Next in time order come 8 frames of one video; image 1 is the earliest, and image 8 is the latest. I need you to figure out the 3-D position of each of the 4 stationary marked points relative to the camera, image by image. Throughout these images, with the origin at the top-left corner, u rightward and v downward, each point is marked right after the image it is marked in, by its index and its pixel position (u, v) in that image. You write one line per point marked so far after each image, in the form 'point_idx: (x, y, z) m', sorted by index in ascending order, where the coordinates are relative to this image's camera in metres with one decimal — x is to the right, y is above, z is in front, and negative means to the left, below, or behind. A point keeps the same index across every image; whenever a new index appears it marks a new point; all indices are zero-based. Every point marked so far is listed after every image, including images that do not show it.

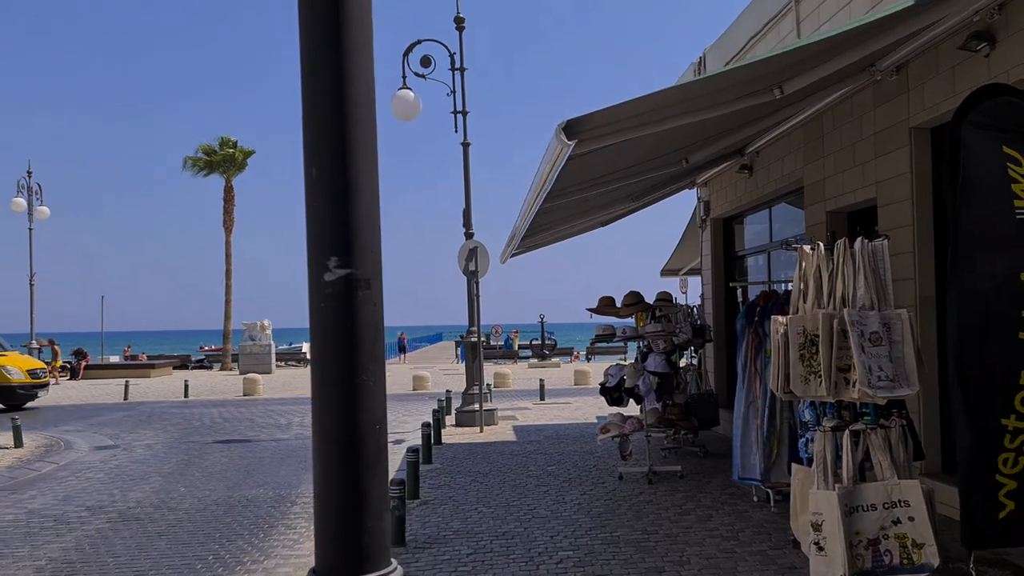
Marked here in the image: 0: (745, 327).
0: (+2.1, -0.3, +7.4) m
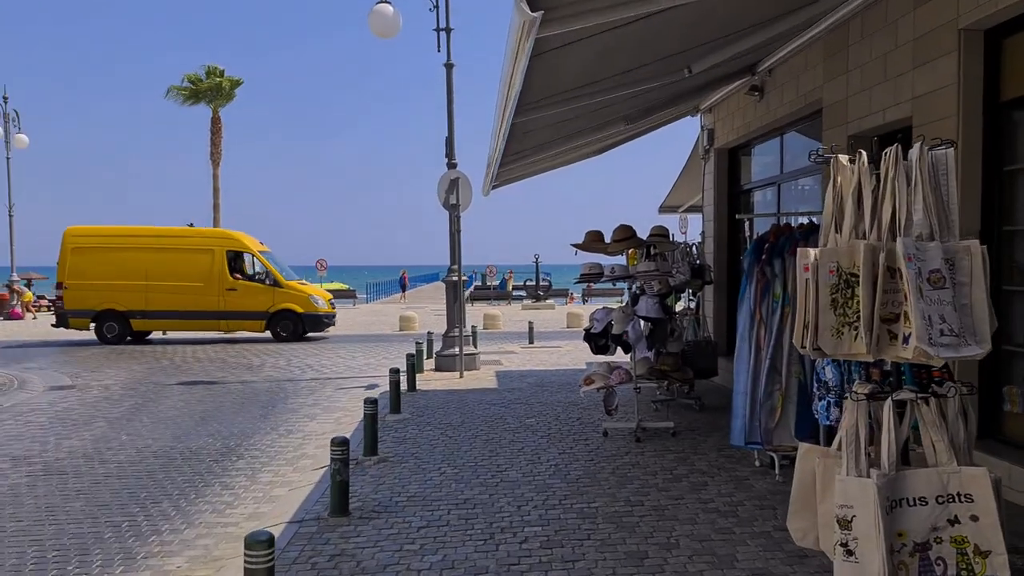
0: (+1.8, +0.2, +6.4) m
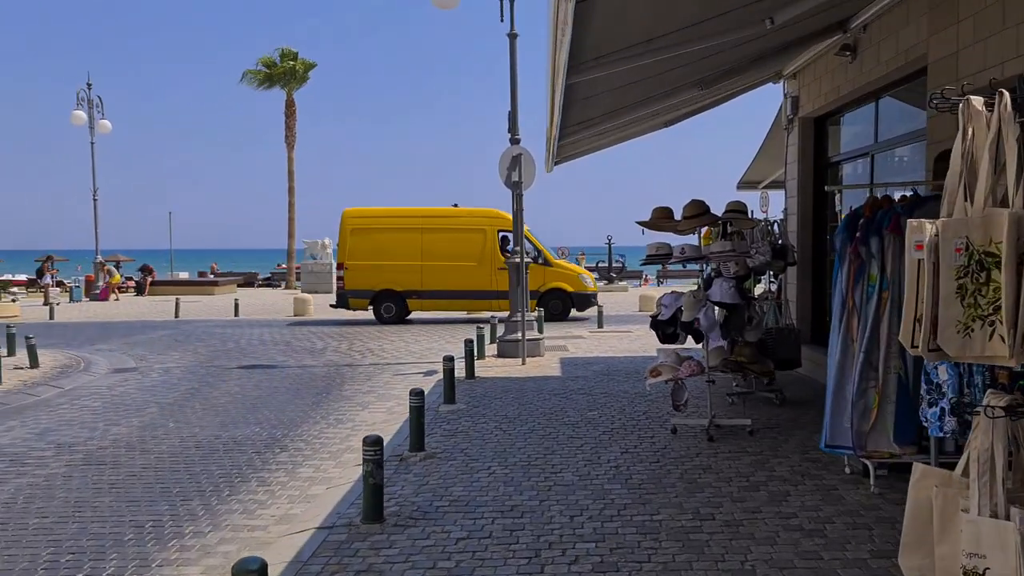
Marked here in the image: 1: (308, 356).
0: (+2.2, +0.3, +5.5) m
1: (-3.6, -1.2, +14.5) m
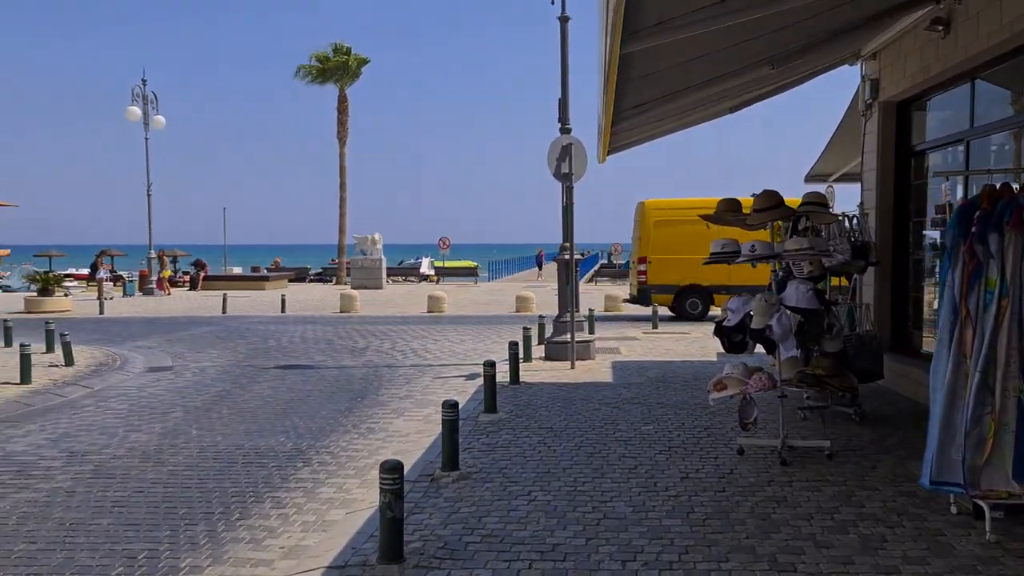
0: (+2.5, +0.3, +4.6) m
1: (-2.8, -1.1, +13.9) m
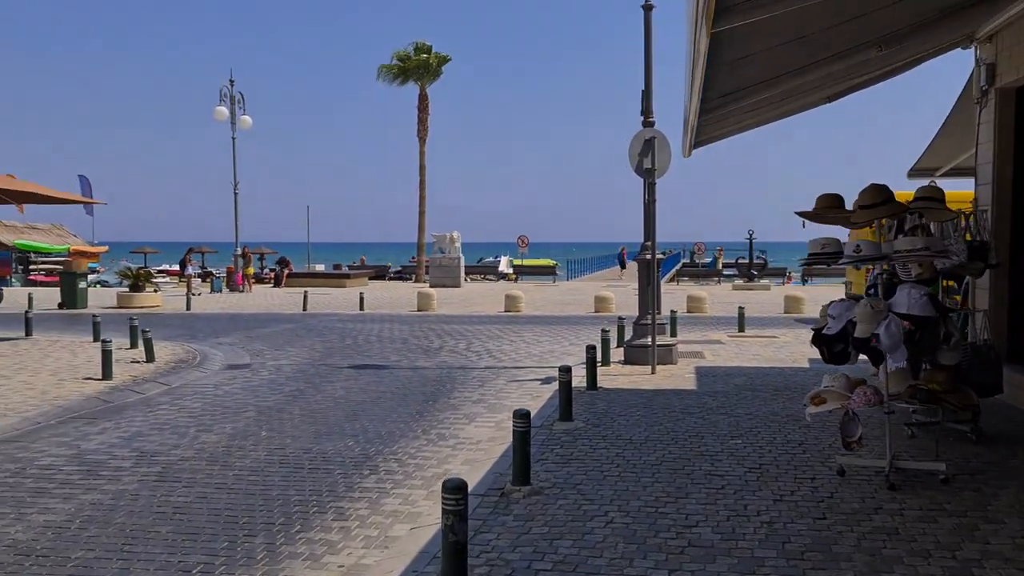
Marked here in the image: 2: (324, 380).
0: (+2.8, +0.2, +3.9) m
1: (-1.5, -1.1, +13.7) m
2: (-2.6, -1.3, +11.4) m
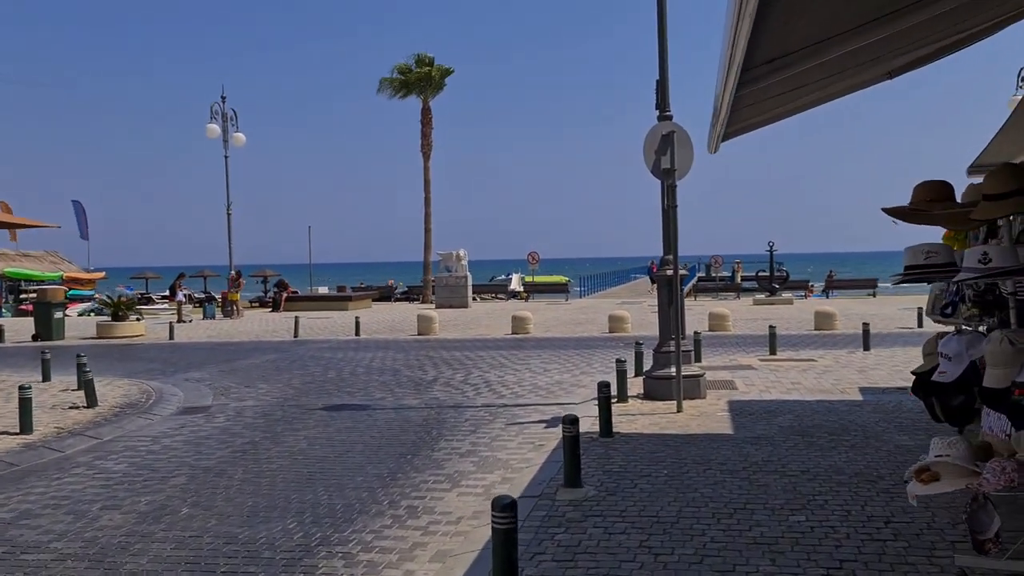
0: (+2.7, +0.1, +2.1) m
1: (-1.5, -1.5, +11.9) m
2: (-2.6, -1.6, +9.6) m
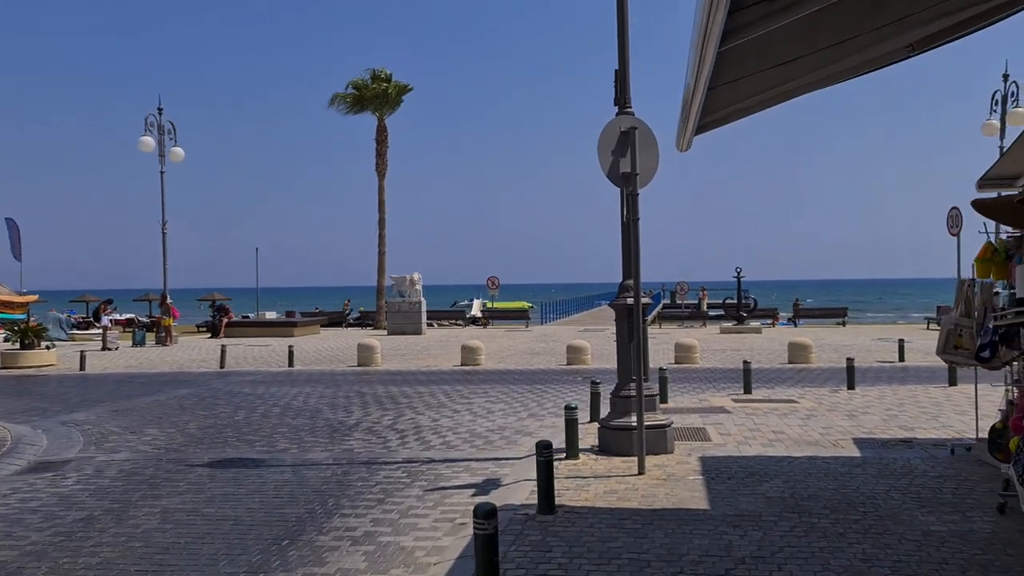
0: (+2.2, +0.1, +0.4) m
1: (-2.3, -1.8, +10.0) m
2: (-3.3, -1.9, +7.6) m
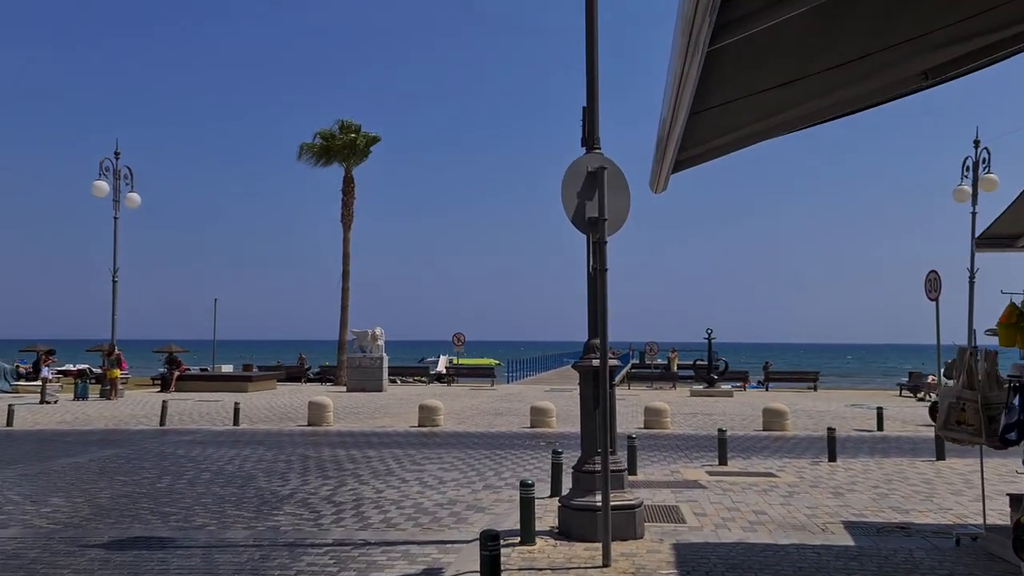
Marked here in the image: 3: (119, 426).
0: (+2.1, 0.0, -0.5) m
1: (-2.8, -2.4, +8.8) m
2: (-3.8, -2.3, +6.4) m
3: (-9.0, -3.1, +19.1) m
